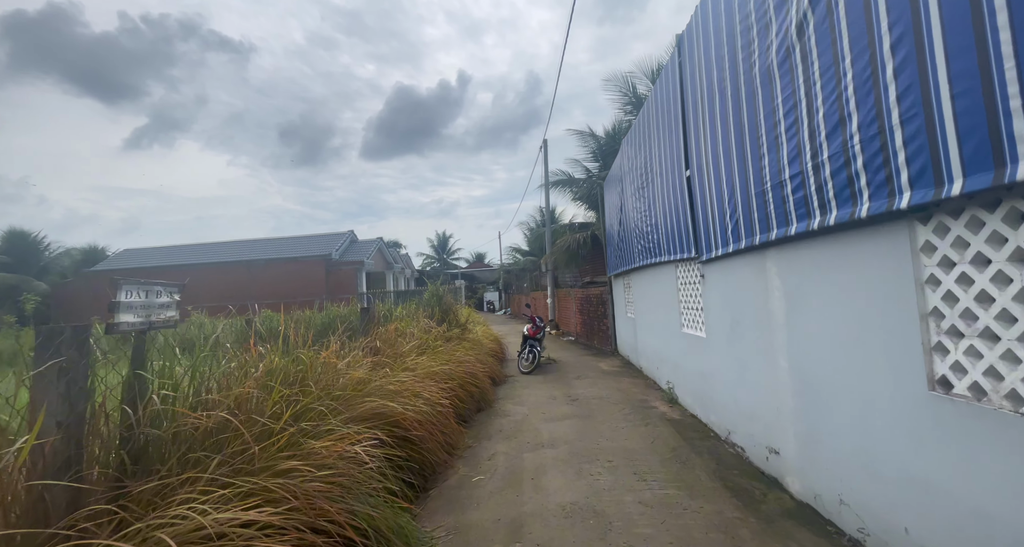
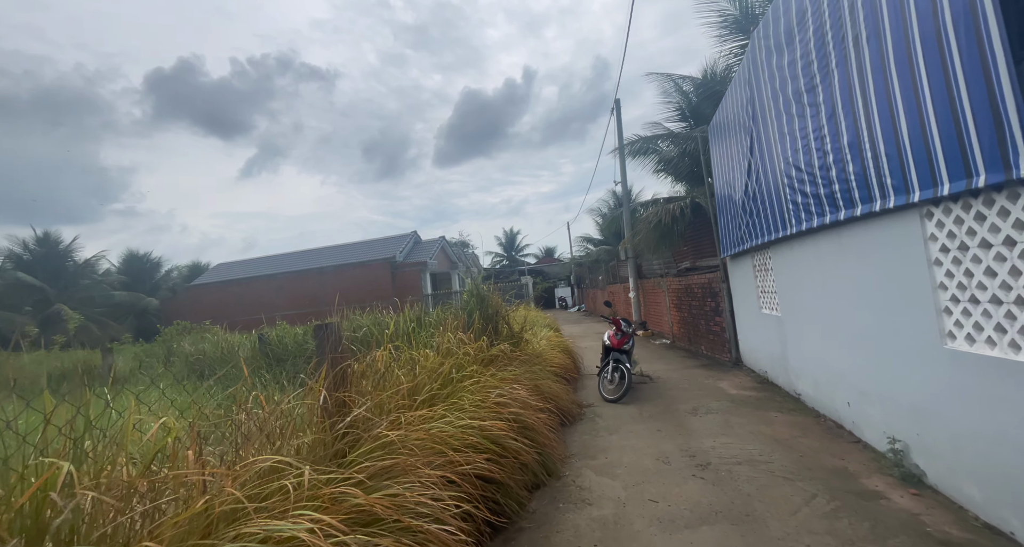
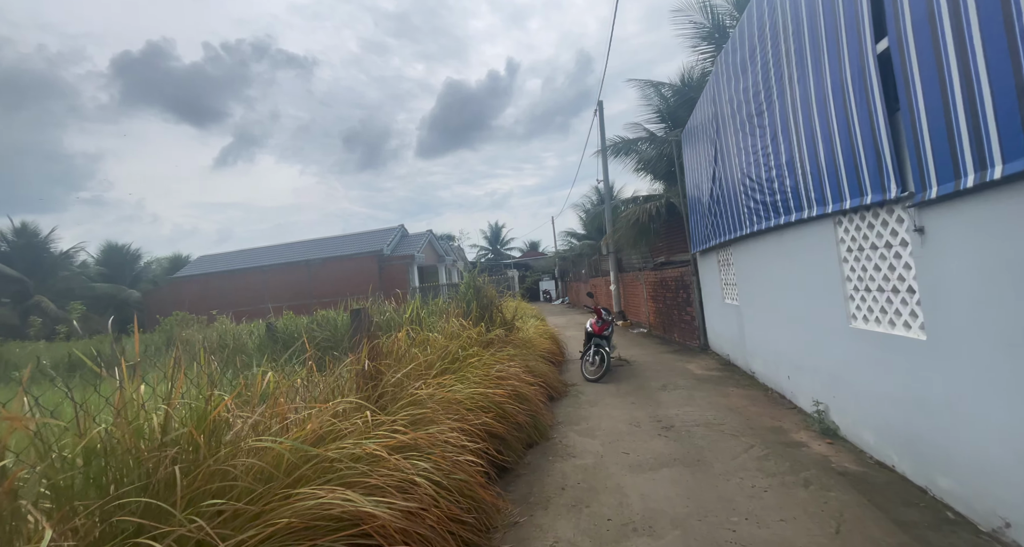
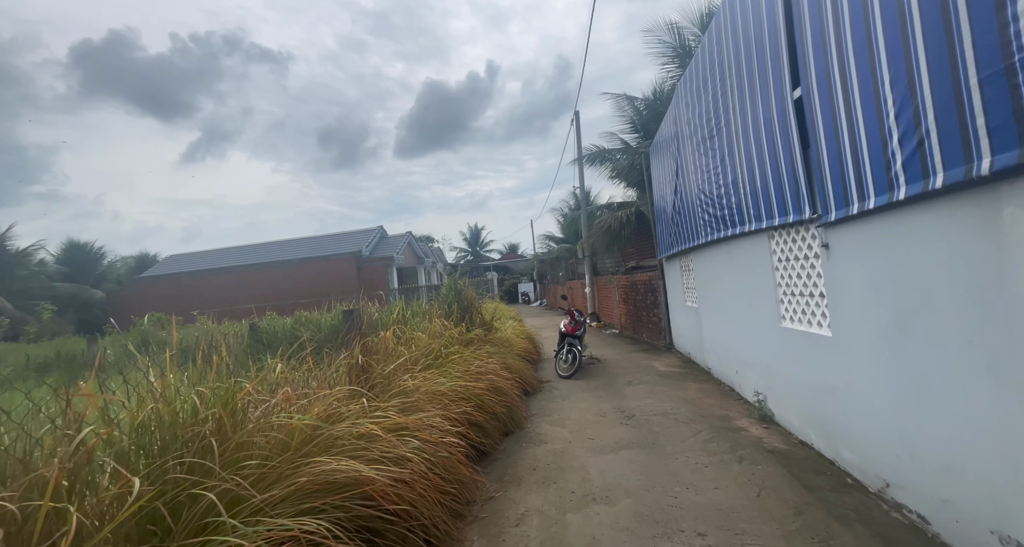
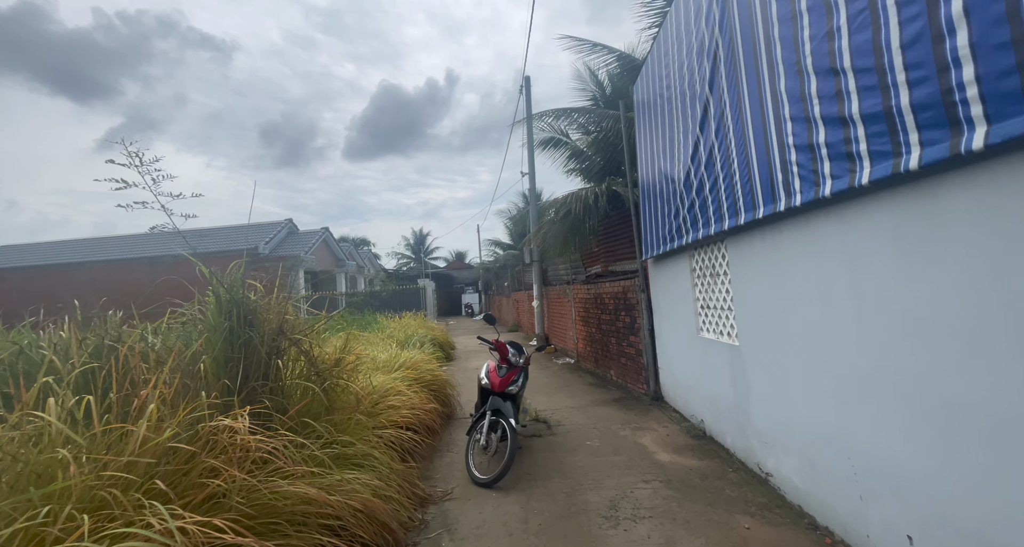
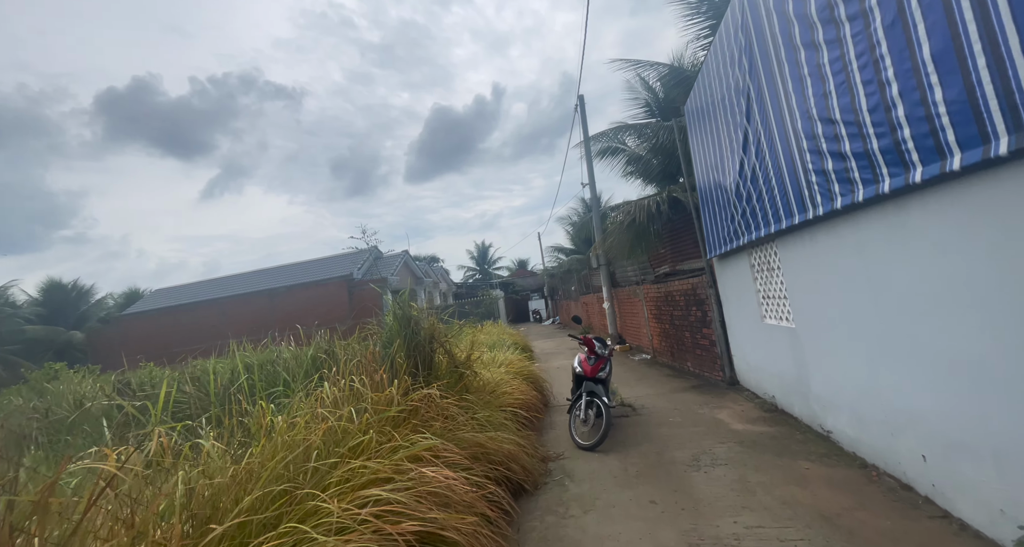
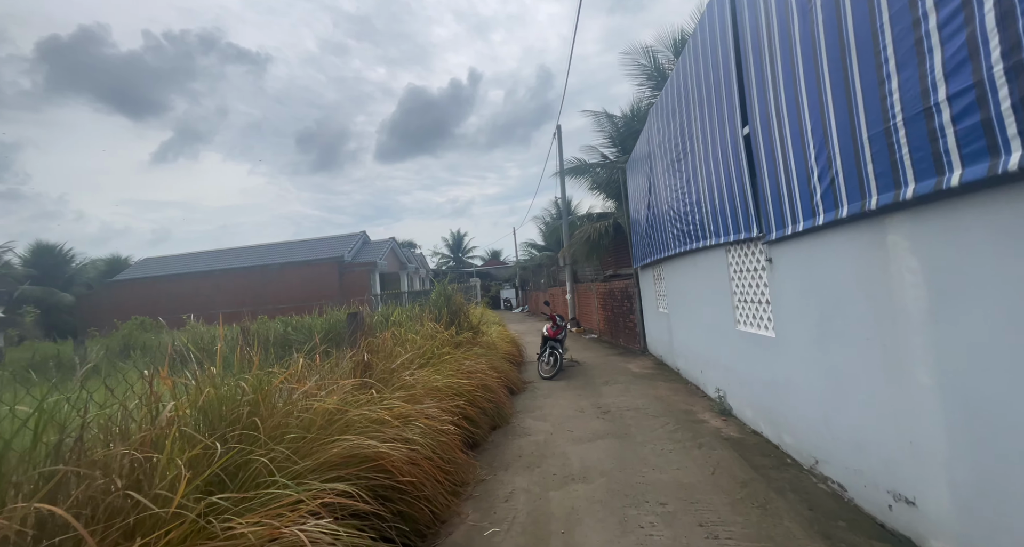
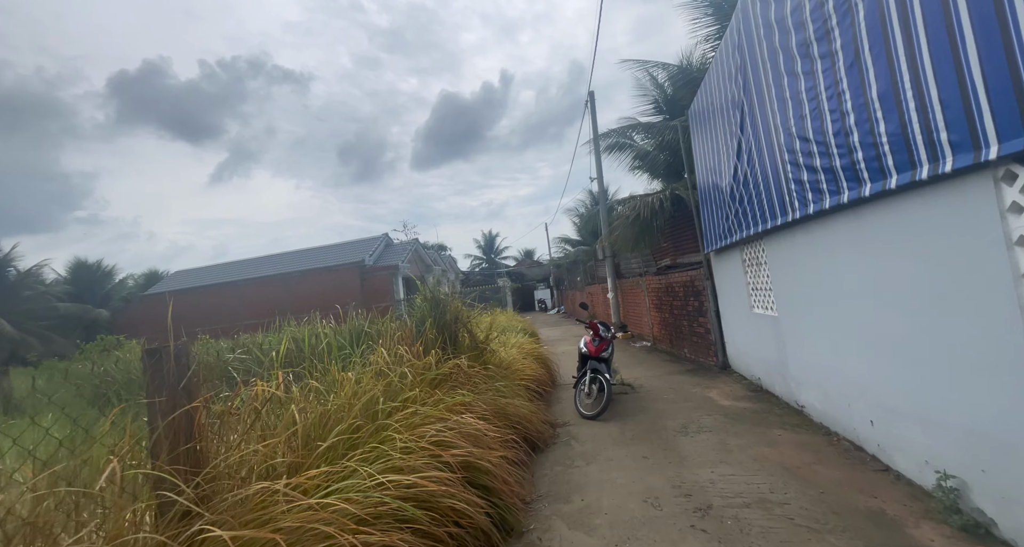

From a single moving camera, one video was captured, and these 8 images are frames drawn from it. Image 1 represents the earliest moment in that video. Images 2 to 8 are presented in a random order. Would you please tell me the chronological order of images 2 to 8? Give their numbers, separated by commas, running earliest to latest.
7, 4, 3, 2, 8, 6, 5
